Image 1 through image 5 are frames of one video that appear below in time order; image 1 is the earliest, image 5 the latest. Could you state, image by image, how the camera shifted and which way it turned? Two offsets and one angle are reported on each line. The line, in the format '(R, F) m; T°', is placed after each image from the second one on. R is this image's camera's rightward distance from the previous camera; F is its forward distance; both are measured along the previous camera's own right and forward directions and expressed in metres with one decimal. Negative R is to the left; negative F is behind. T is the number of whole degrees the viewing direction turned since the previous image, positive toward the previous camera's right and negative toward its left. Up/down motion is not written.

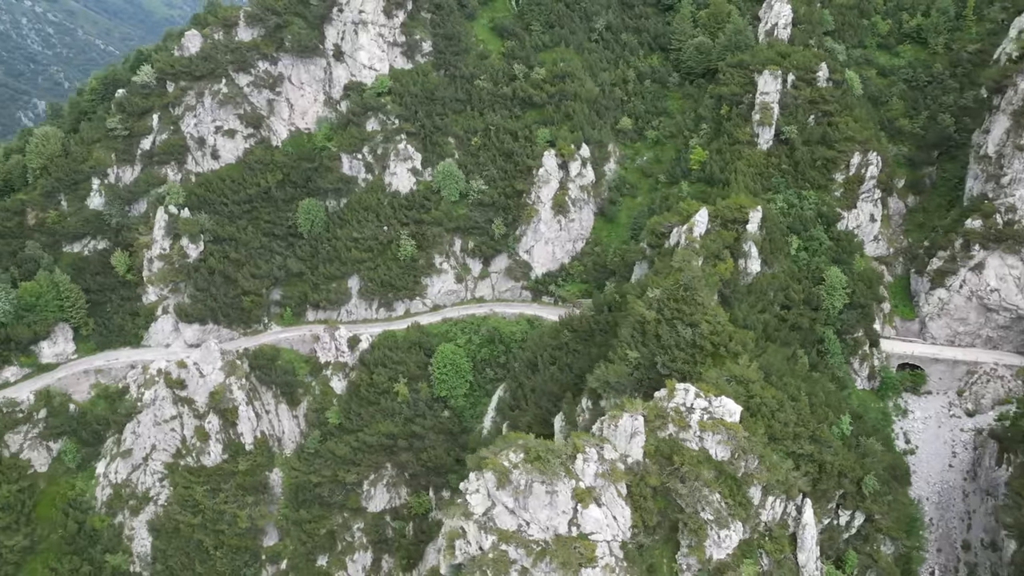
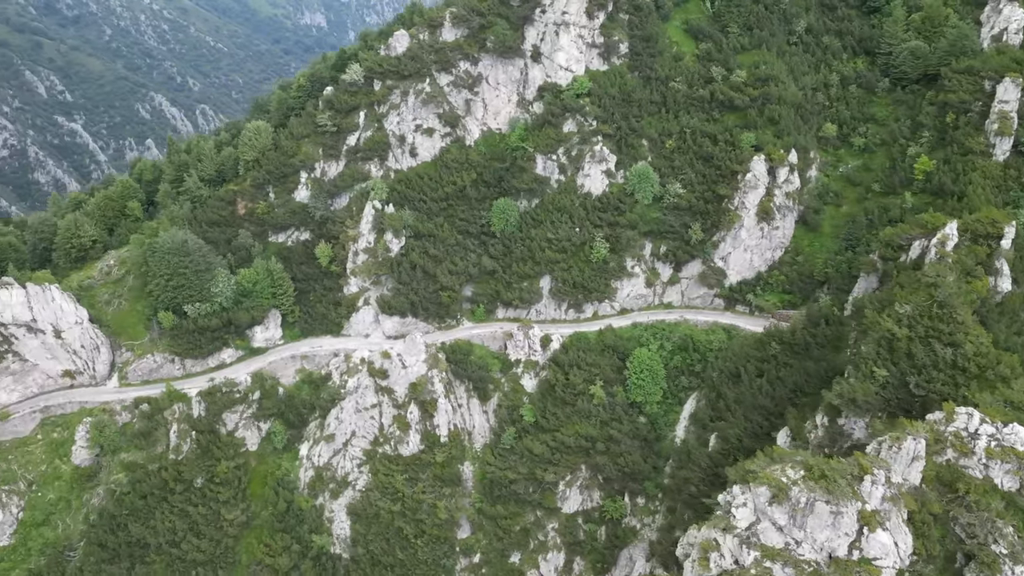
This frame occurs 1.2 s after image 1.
(-9.3, -0.2) m; -6°
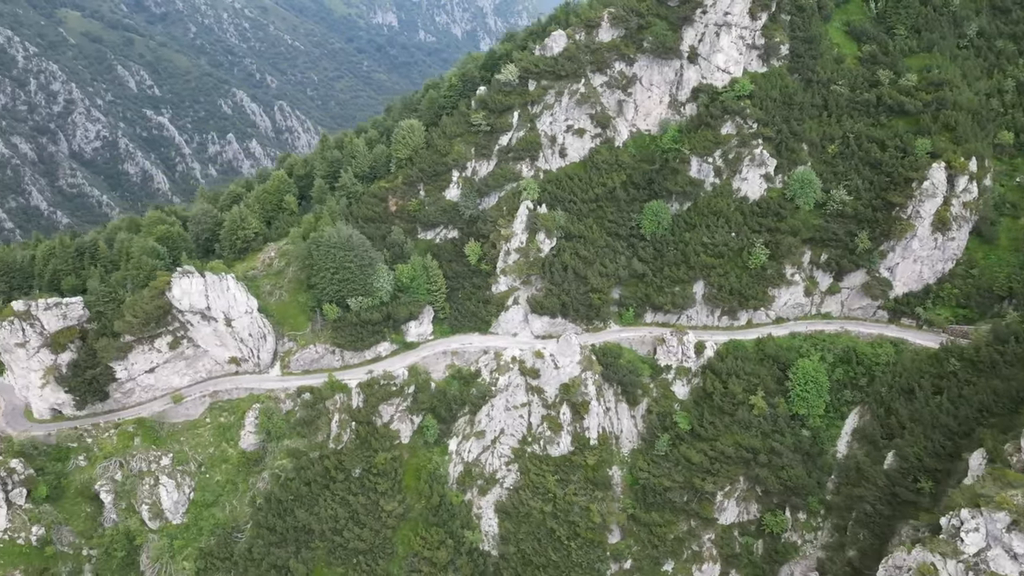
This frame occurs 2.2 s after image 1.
(-7.5, 0.0) m; -4°
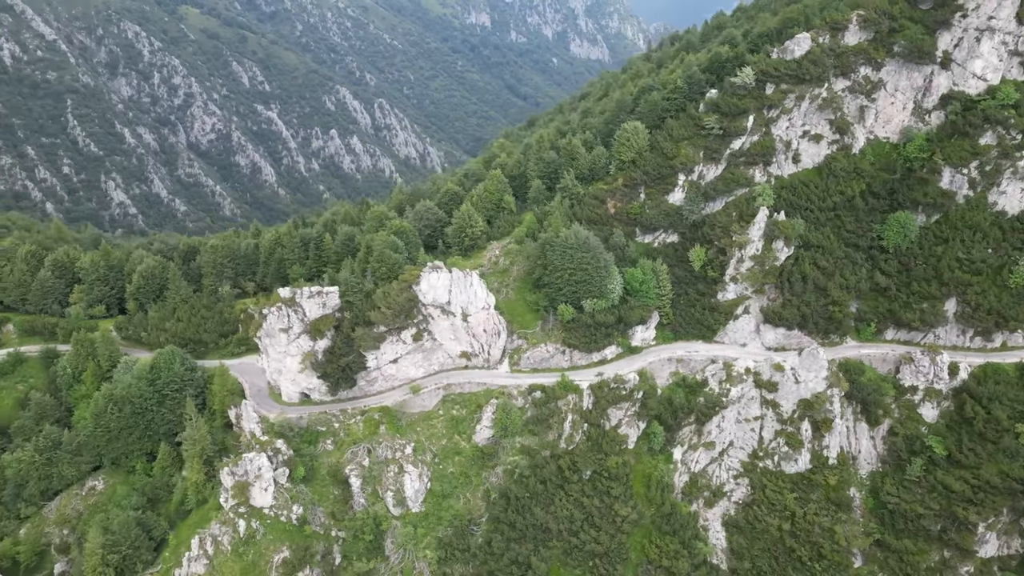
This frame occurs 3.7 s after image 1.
(-12.0, -0.2) m; -6°
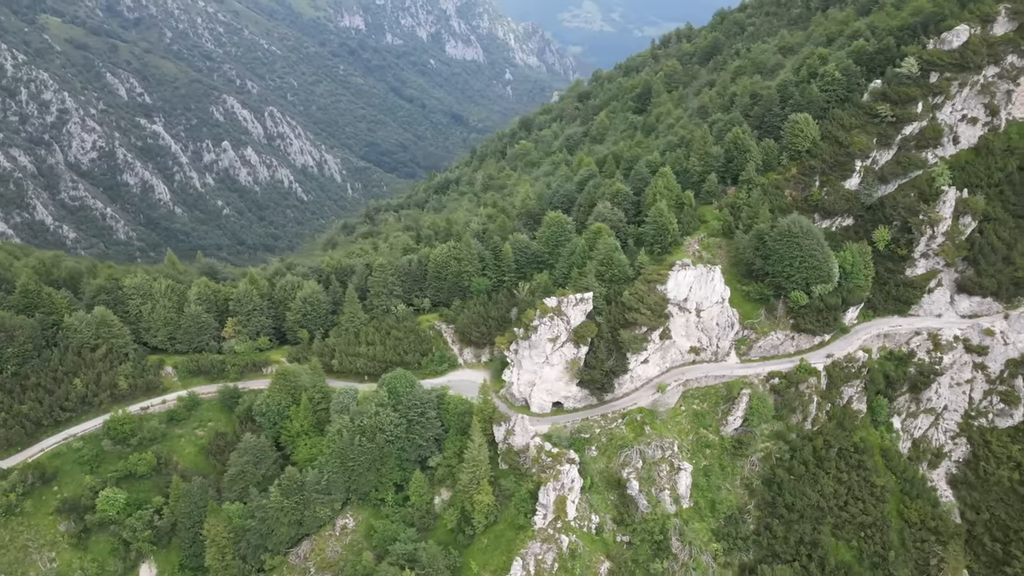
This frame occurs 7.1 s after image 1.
(-26.1, +2.0) m; +9°
